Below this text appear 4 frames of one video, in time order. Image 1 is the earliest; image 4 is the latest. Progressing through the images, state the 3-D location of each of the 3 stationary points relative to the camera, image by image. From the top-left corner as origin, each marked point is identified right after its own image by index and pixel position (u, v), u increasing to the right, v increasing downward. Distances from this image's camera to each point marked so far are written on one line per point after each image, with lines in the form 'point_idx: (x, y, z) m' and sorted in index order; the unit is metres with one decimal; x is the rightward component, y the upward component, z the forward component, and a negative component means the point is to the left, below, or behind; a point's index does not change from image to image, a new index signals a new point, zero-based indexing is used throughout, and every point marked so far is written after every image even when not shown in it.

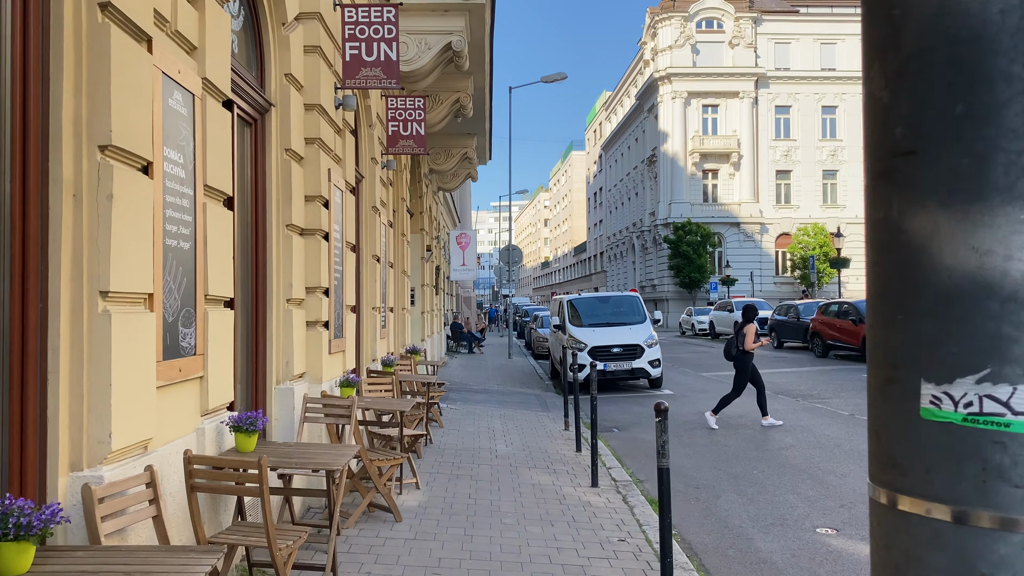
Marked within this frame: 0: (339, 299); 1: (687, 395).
0: (-1.3, -0.1, +6.3) m
1: (+3.0, -1.9, +14.5) m
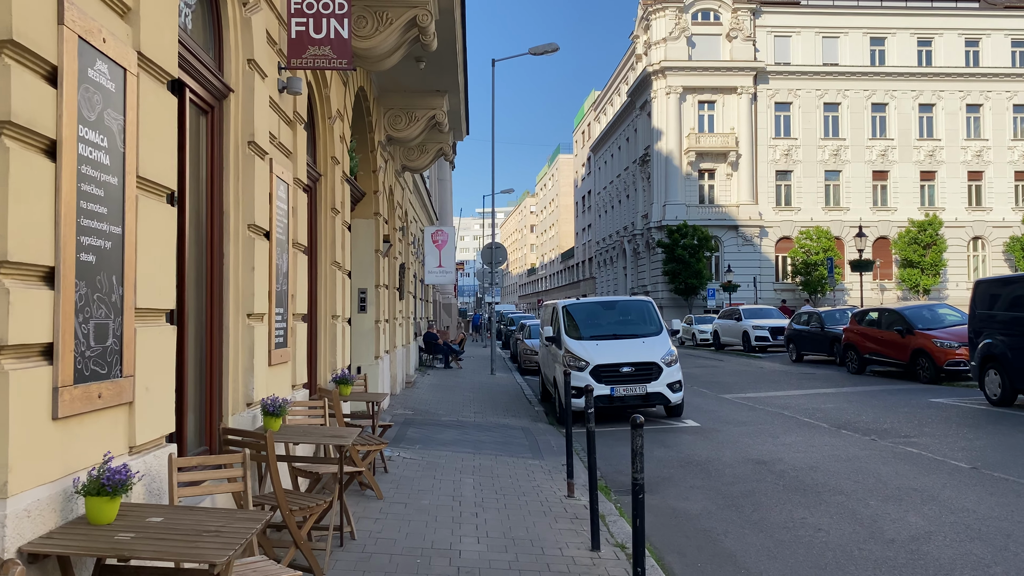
0: (-1.4, 0.0, +3.0) m
1: (+2.8, -1.9, +11.2) m
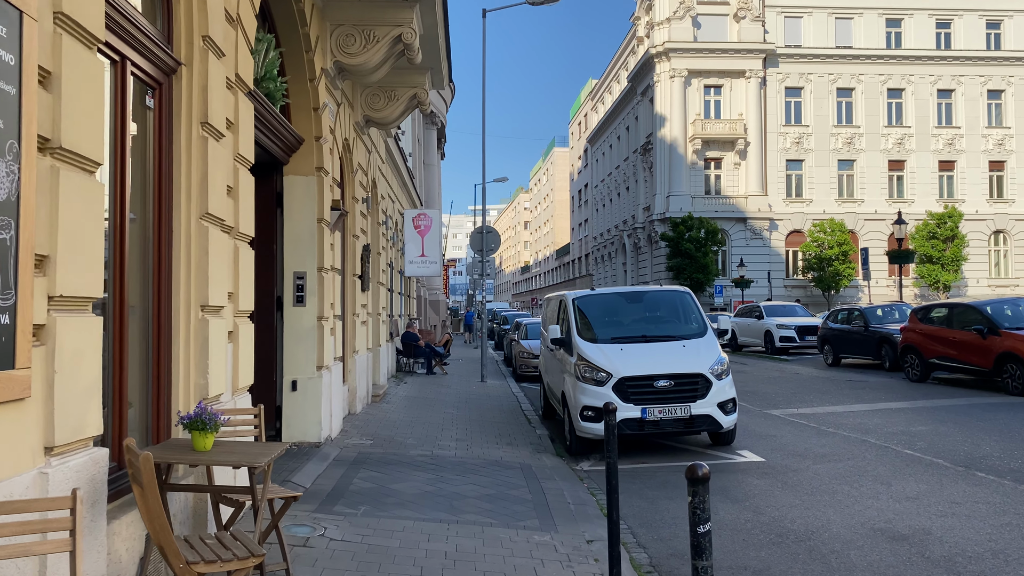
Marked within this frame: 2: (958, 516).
0: (-1.4, +0.1, -0.2) m
1: (+2.7, -1.7, +8.1) m
2: (+3.1, -1.6, +5.9) m
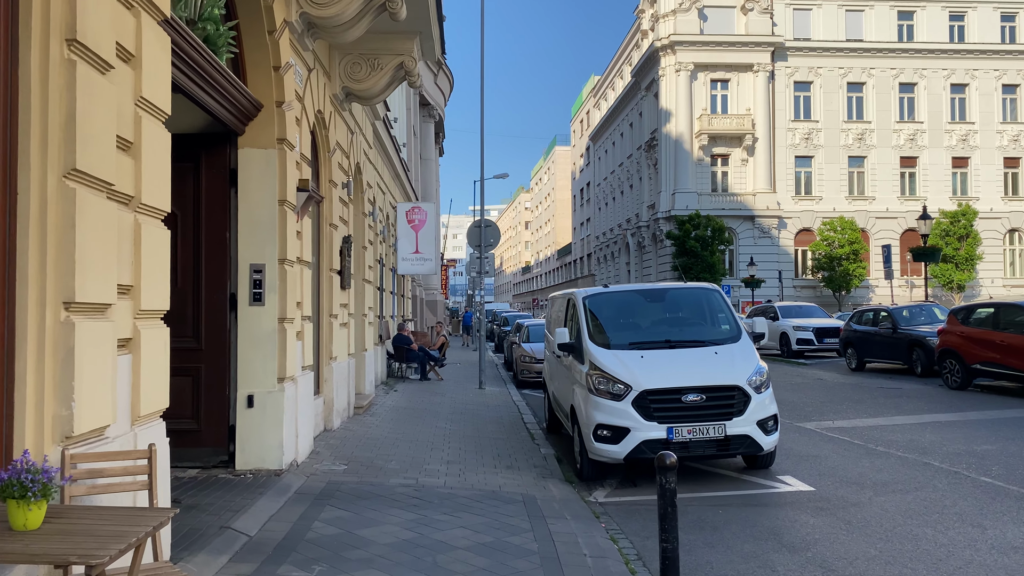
0: (-1.4, +0.2, -1.5) m
1: (+2.7, -1.7, +6.7) m
2: (+3.2, -1.6, +4.5) m
